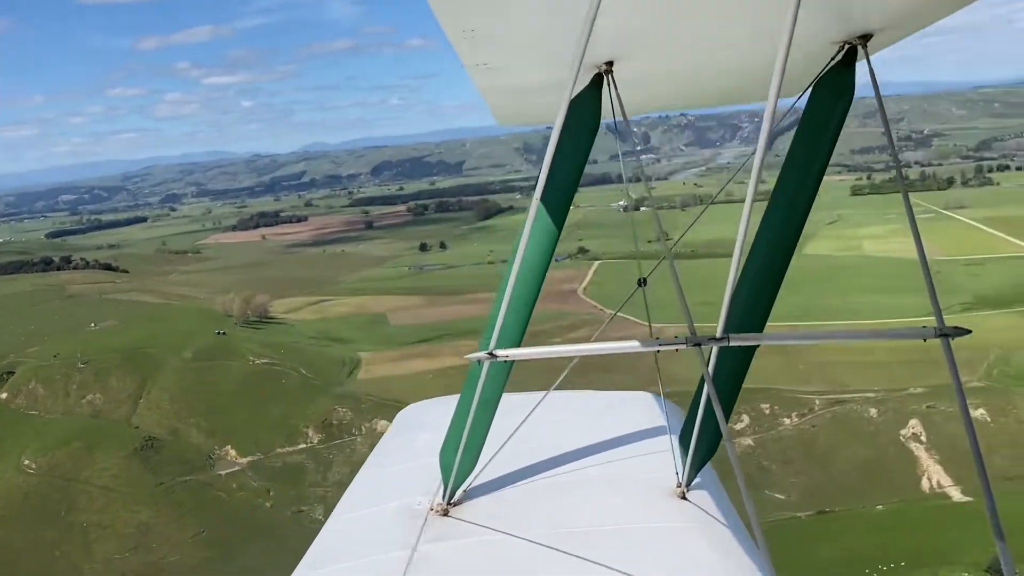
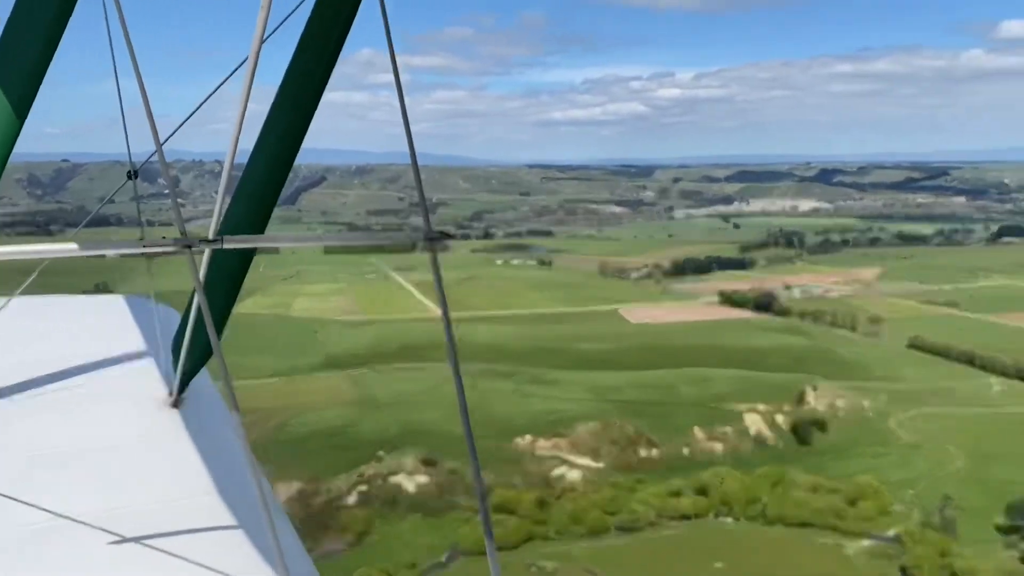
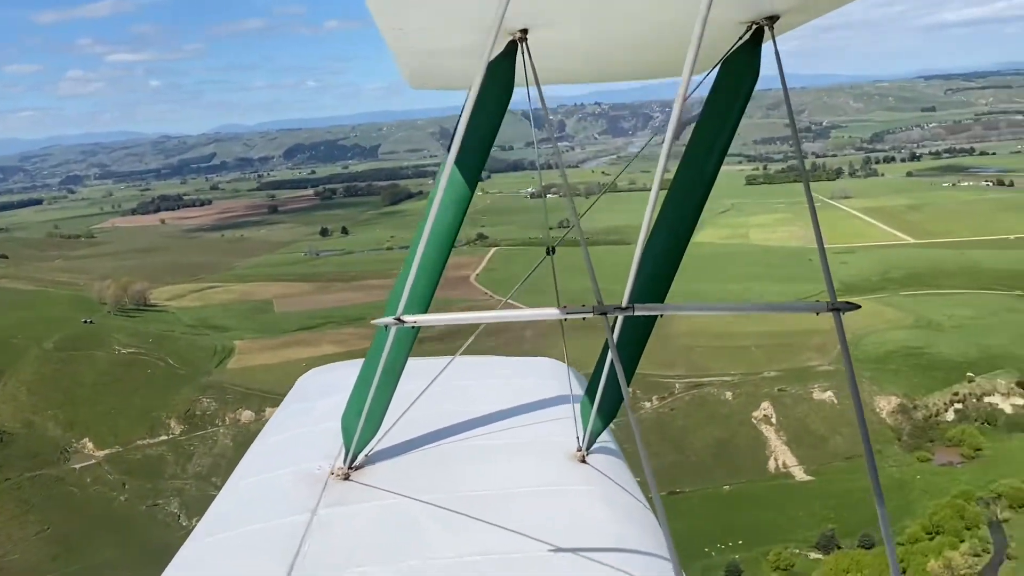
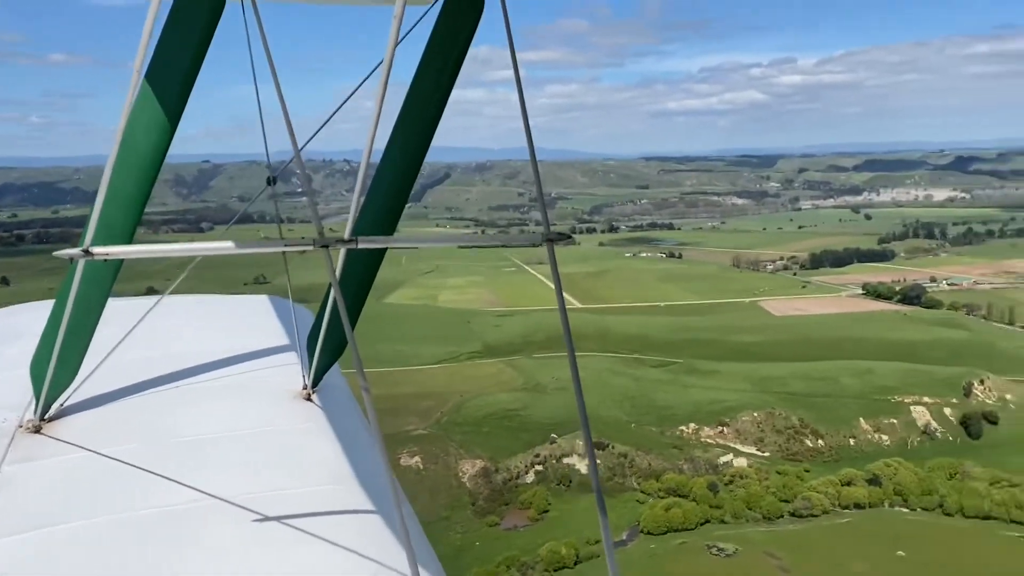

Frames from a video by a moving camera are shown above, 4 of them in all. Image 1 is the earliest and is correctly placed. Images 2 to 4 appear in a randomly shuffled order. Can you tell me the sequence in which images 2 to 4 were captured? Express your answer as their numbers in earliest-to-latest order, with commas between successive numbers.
3, 4, 2
